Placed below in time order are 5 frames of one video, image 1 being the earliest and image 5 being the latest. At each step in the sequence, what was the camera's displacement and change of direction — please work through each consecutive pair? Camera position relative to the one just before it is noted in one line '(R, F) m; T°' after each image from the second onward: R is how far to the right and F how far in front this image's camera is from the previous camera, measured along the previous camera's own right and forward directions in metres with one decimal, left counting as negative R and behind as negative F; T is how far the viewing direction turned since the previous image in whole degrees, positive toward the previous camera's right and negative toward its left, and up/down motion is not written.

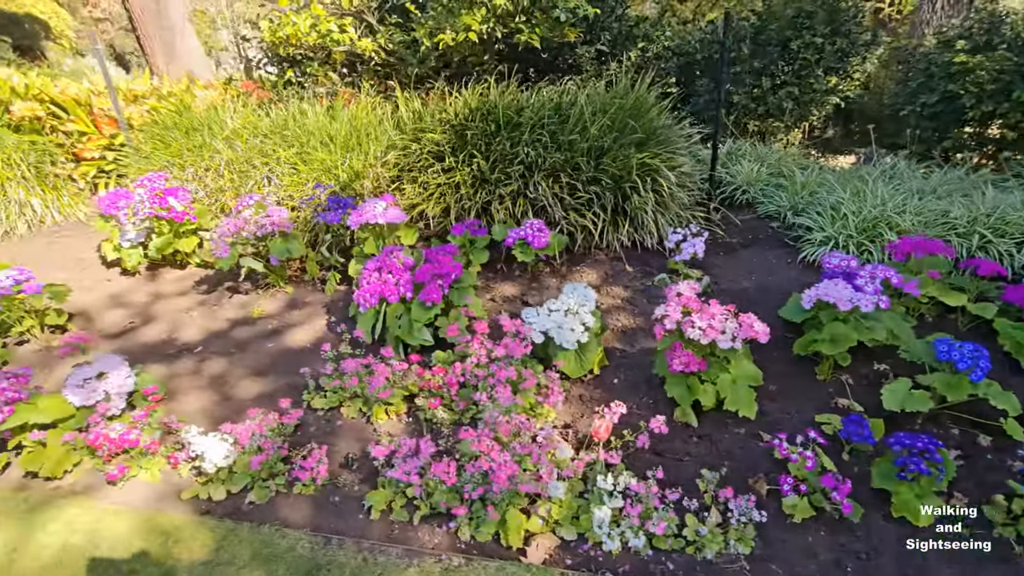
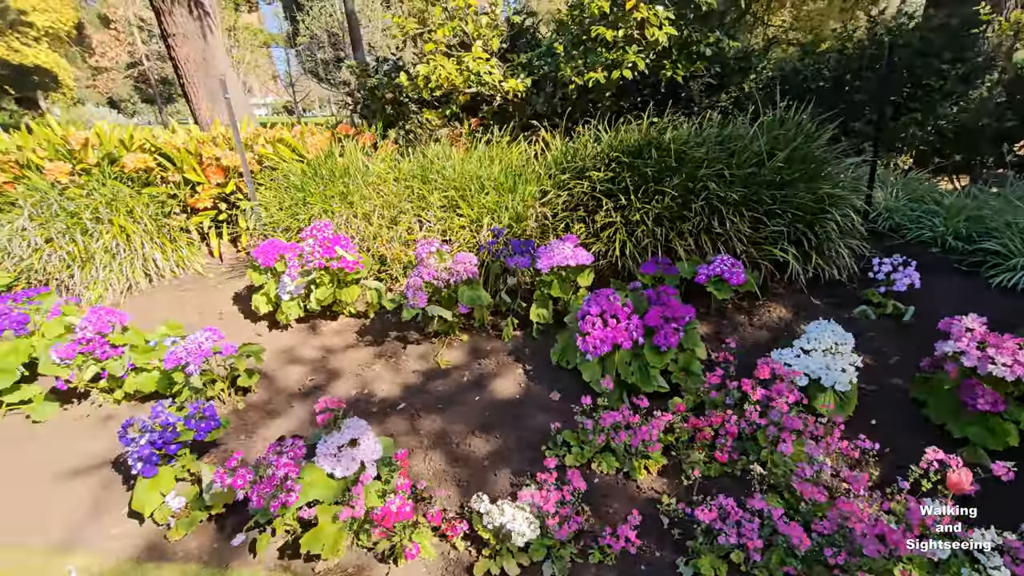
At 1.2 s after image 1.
(-1.1, +0.1) m; +1°
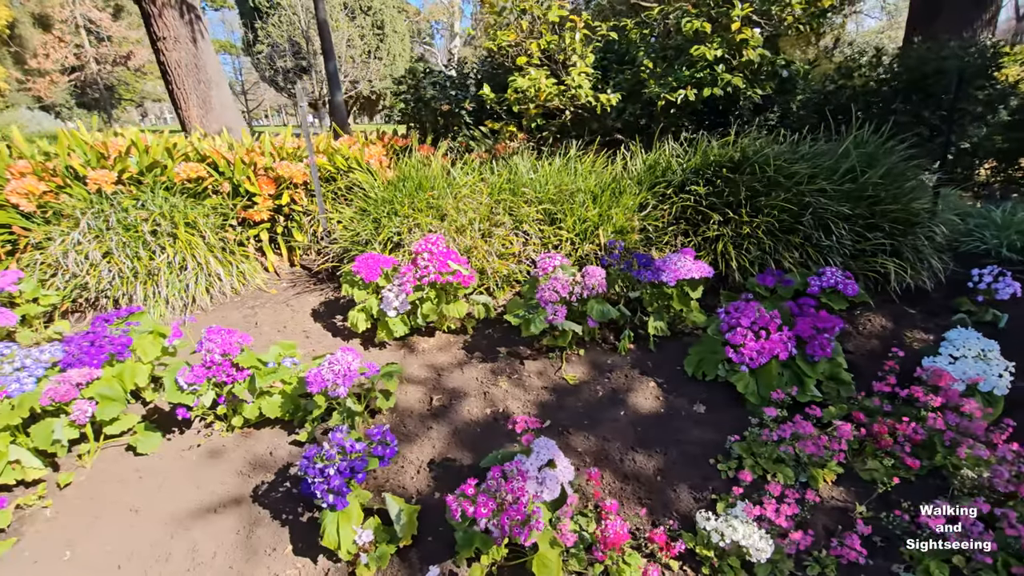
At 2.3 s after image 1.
(-0.9, +0.1) m; +5°
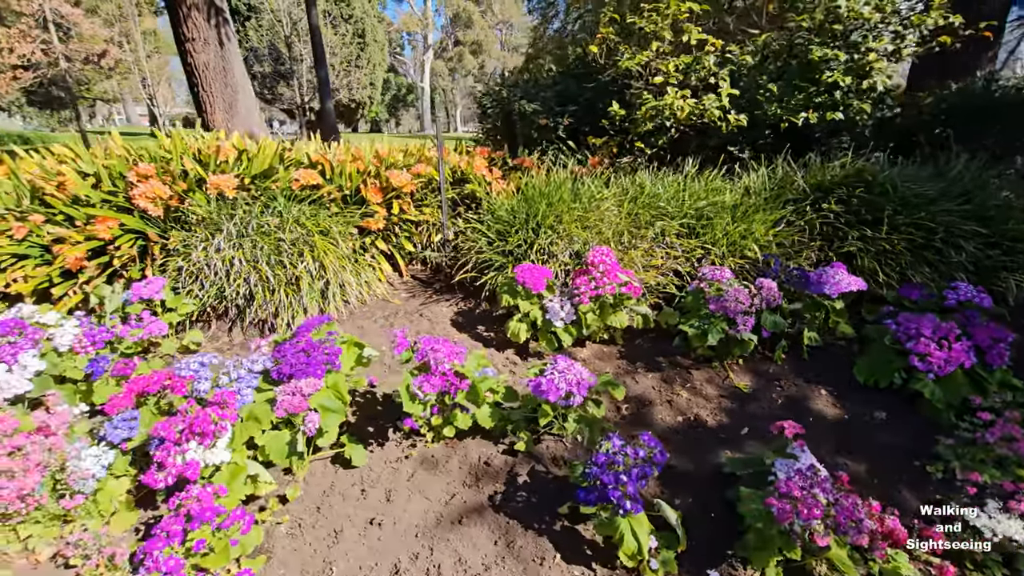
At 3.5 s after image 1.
(-1.2, 0.0) m; +4°
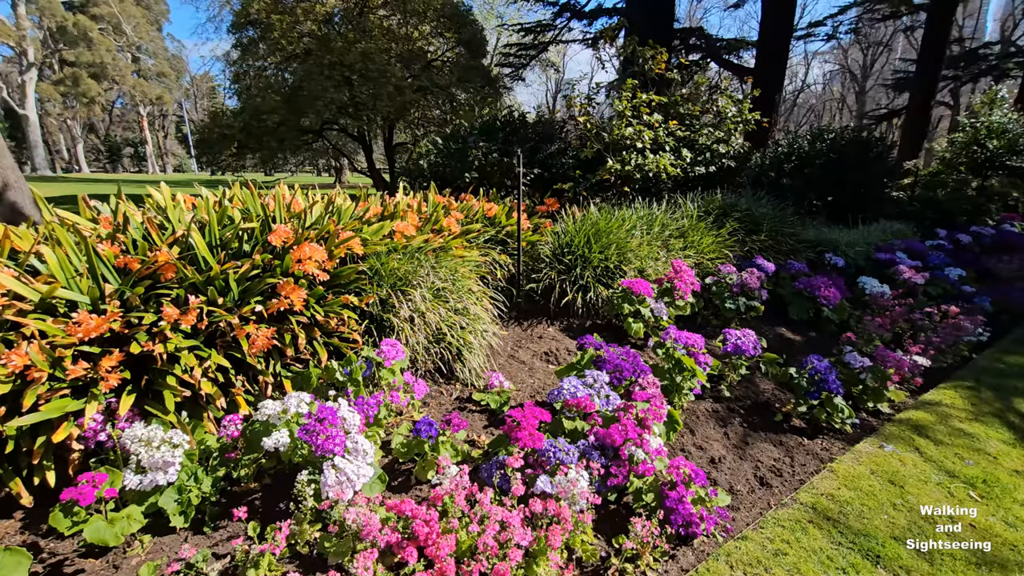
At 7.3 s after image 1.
(-3.1, +0.2) m; +34°
